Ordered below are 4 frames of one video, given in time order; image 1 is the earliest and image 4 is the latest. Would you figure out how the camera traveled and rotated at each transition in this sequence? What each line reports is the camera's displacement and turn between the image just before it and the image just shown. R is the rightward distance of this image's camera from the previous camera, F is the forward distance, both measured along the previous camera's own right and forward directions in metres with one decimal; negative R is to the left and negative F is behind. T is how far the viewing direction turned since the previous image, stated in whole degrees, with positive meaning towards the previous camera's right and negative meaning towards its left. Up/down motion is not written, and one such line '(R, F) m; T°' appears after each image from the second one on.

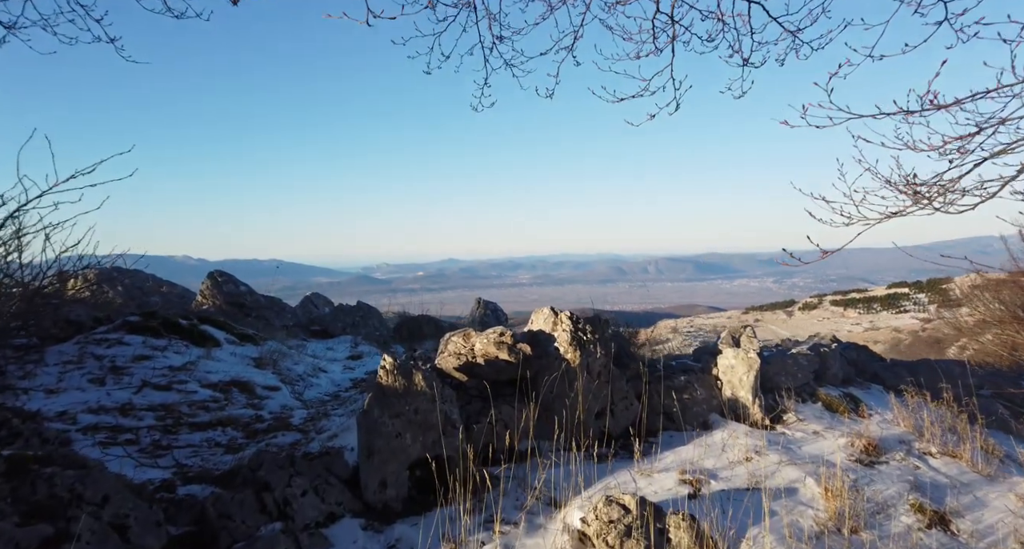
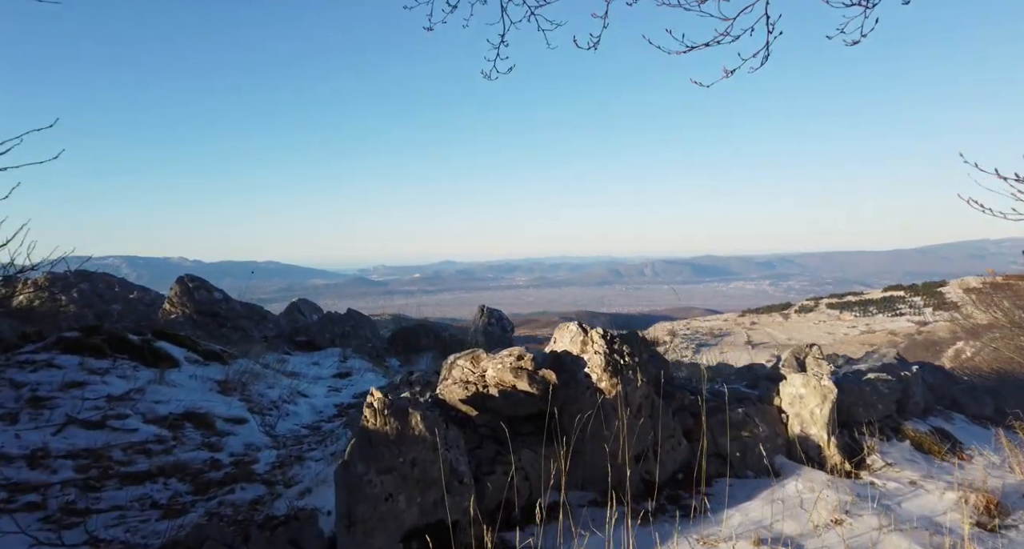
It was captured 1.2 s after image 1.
(-0.2, +1.5) m; 0°
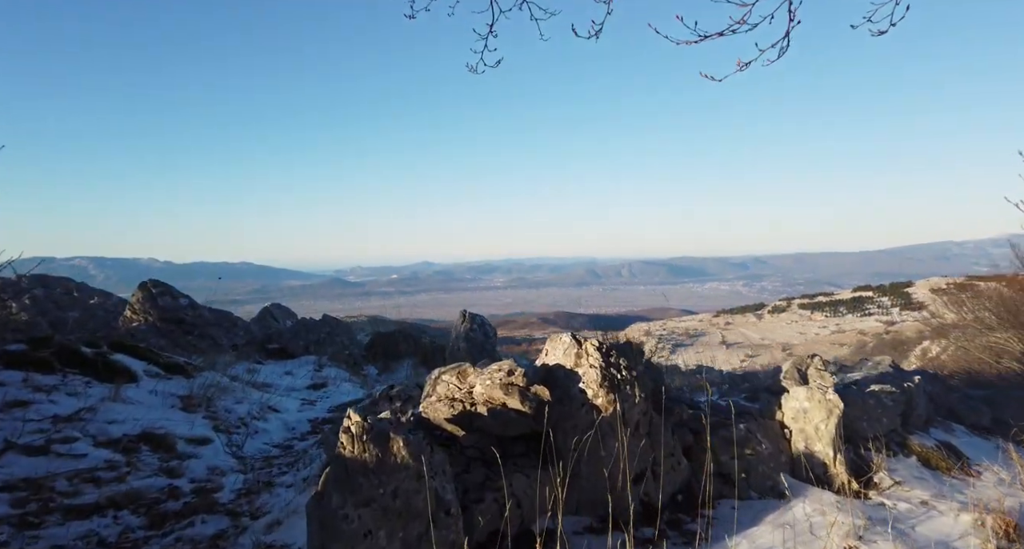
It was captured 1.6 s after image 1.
(-0.1, +0.4) m; +2°
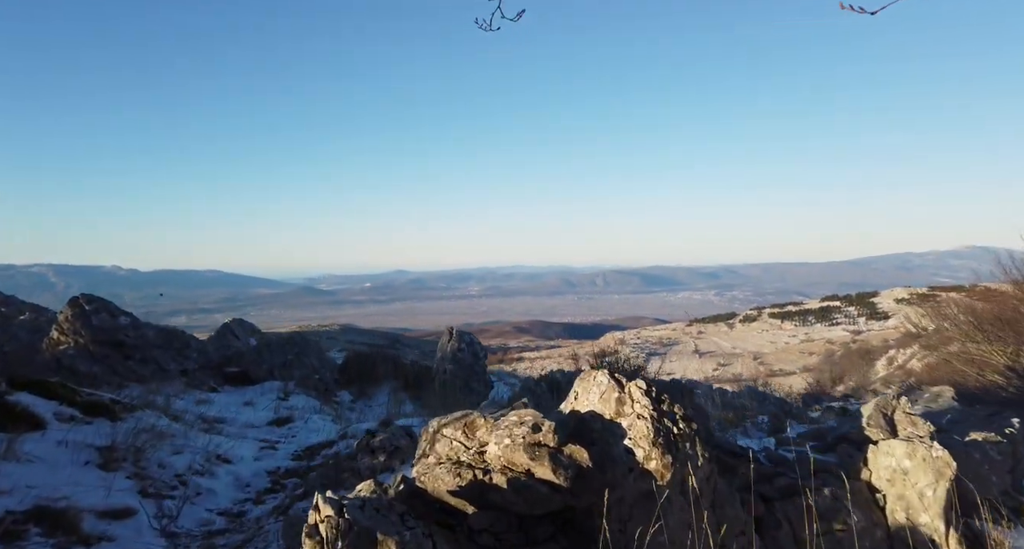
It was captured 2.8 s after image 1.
(-0.3, +1.3) m; +2°
